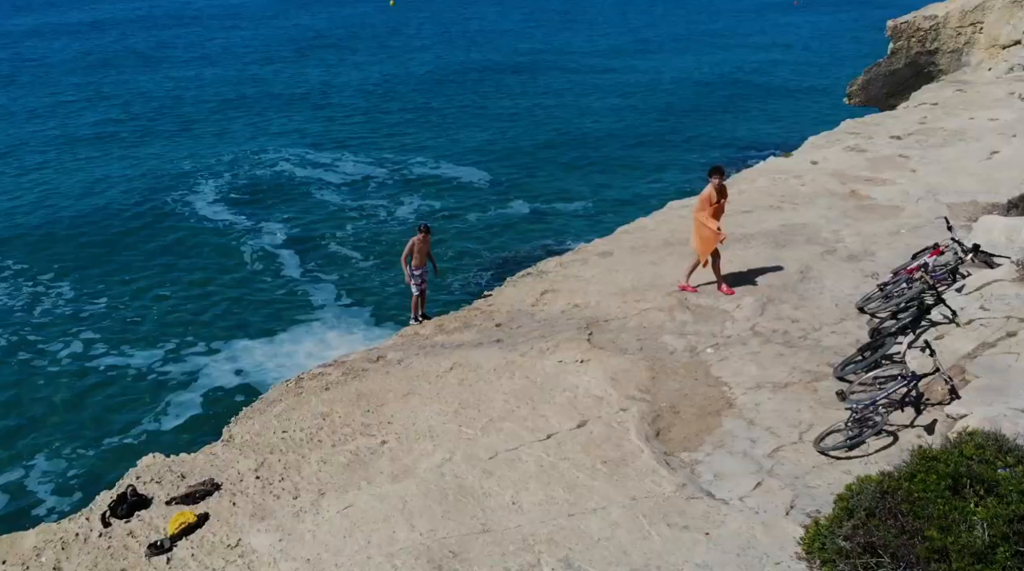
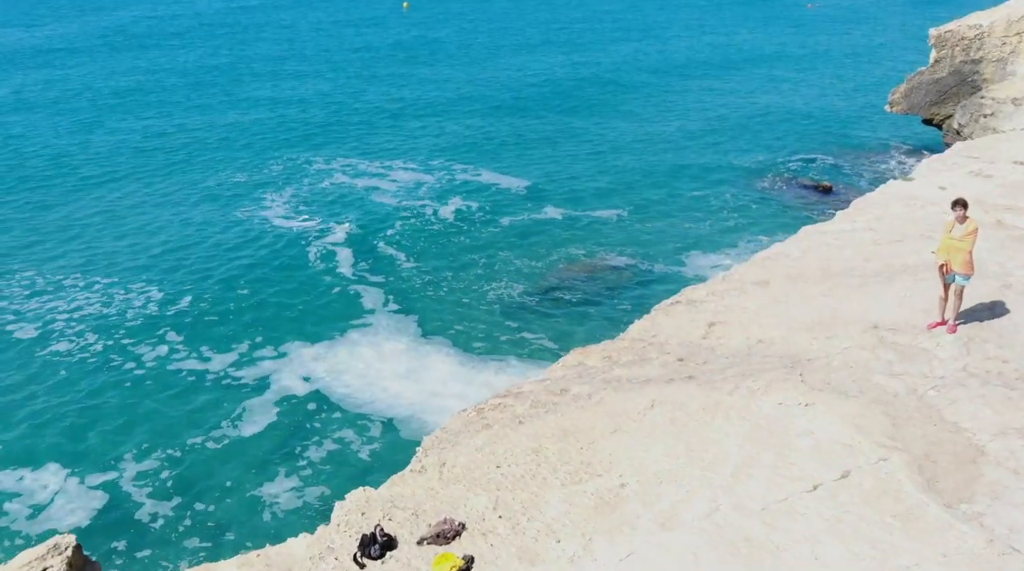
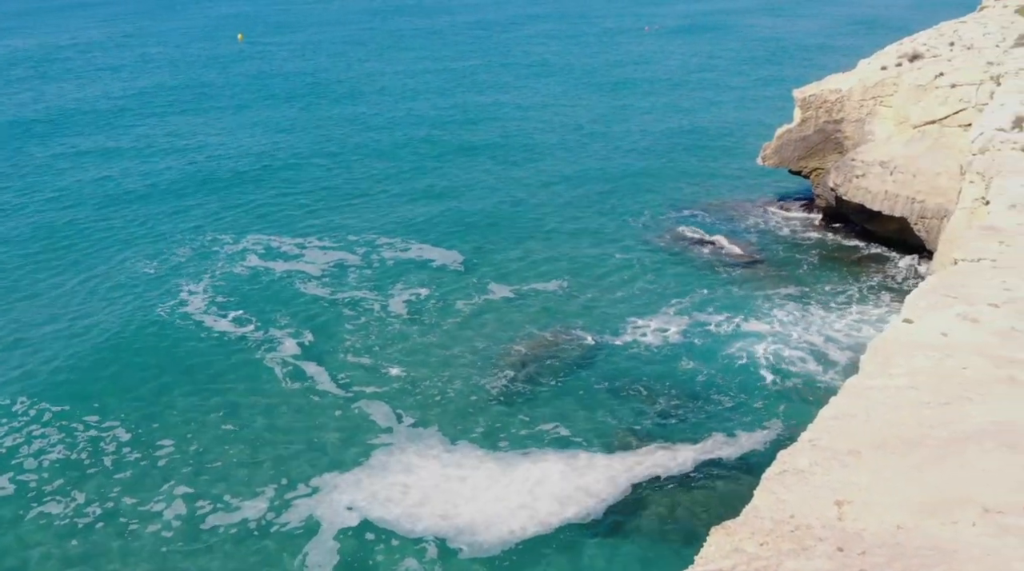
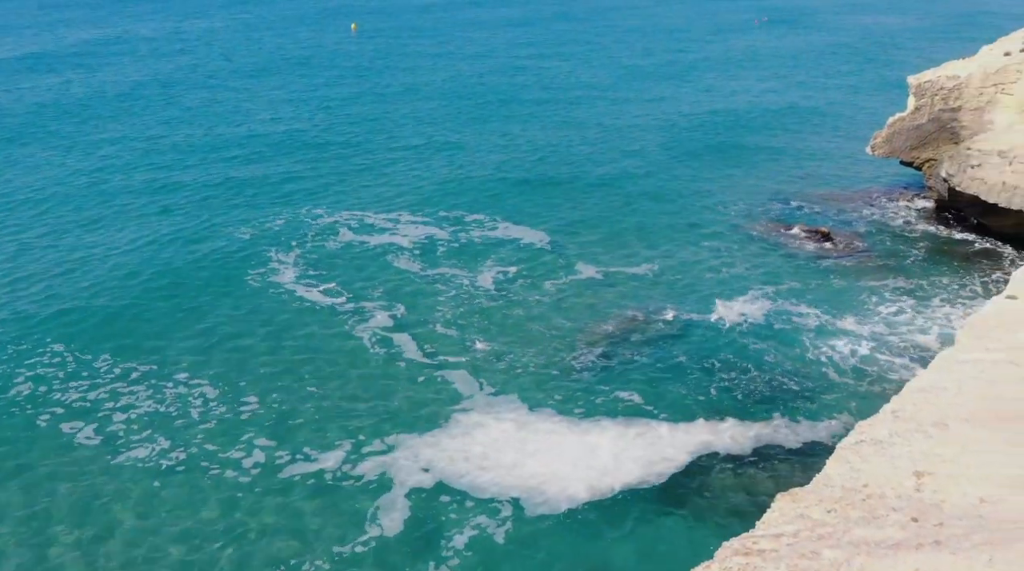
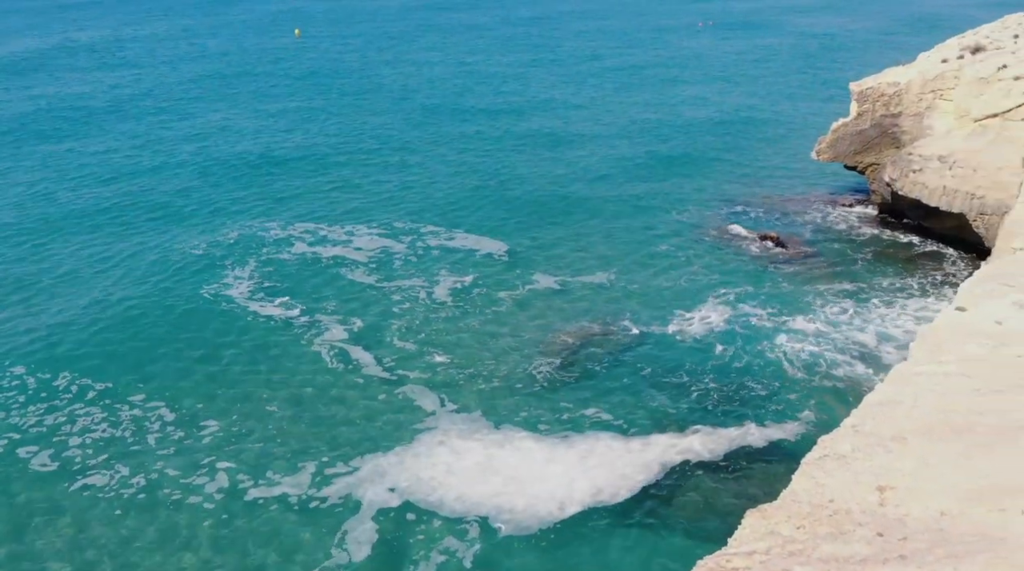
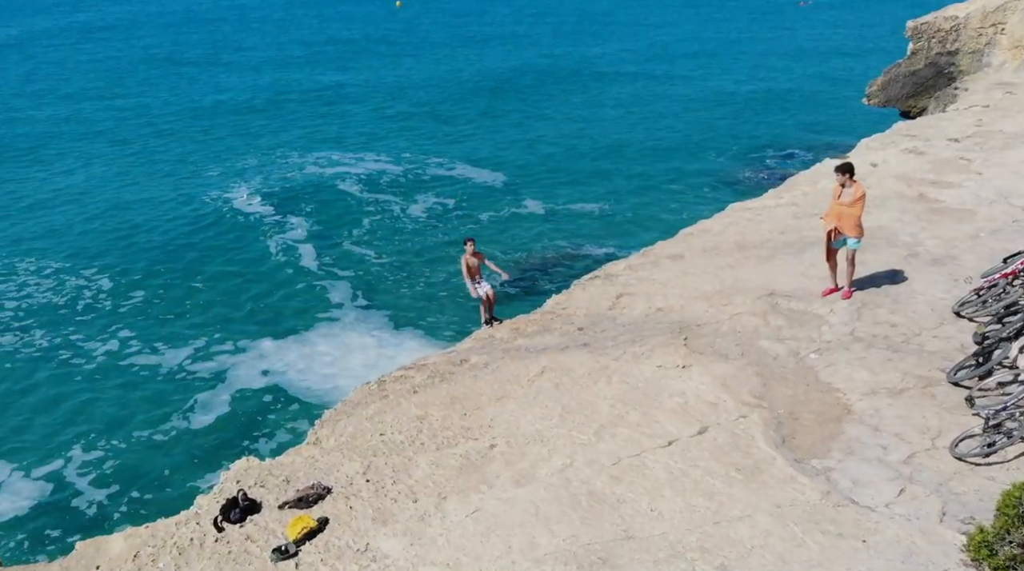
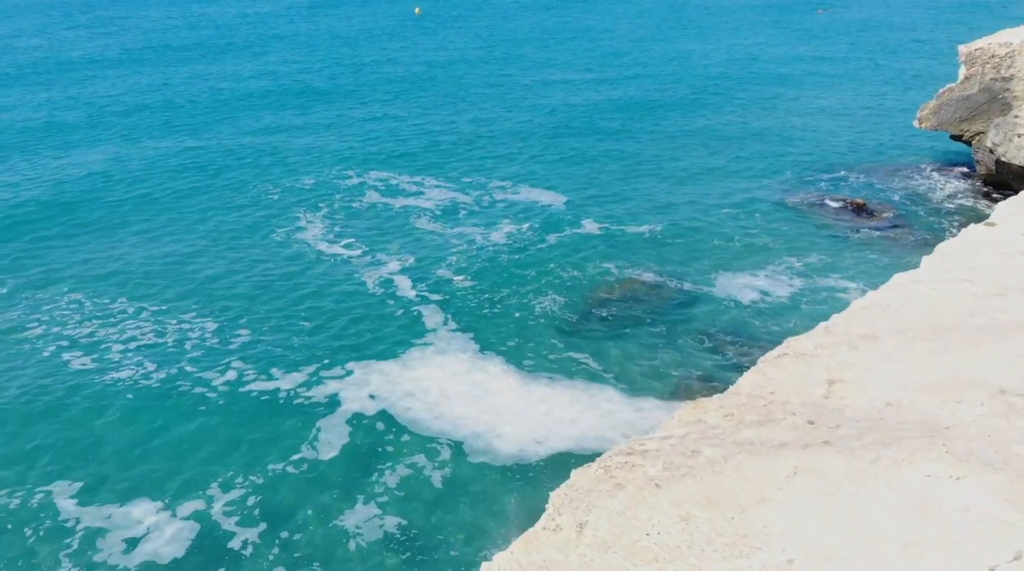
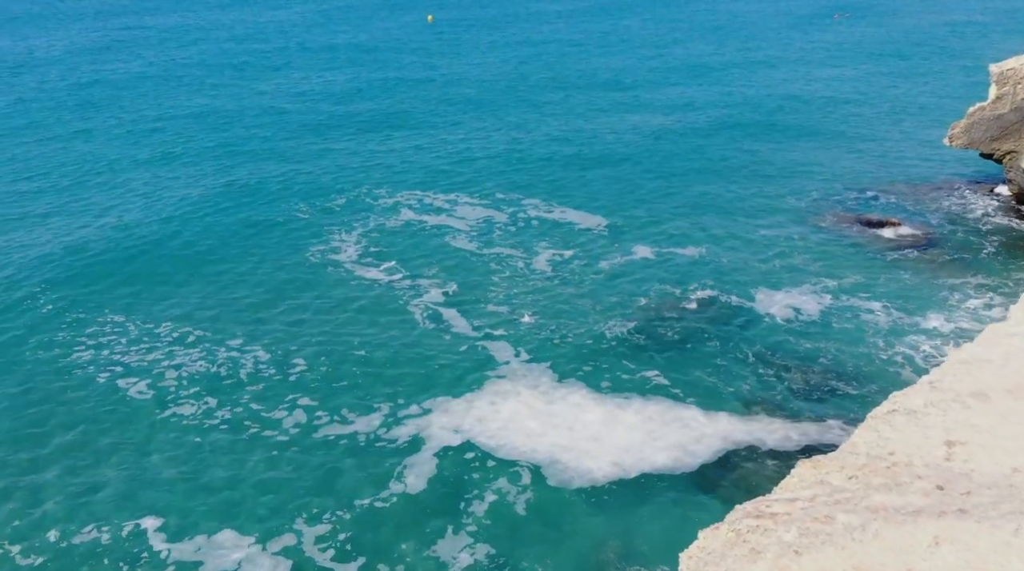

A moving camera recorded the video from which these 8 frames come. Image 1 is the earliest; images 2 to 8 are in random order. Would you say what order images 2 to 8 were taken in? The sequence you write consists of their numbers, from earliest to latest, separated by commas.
6, 2, 7, 8, 4, 5, 3
